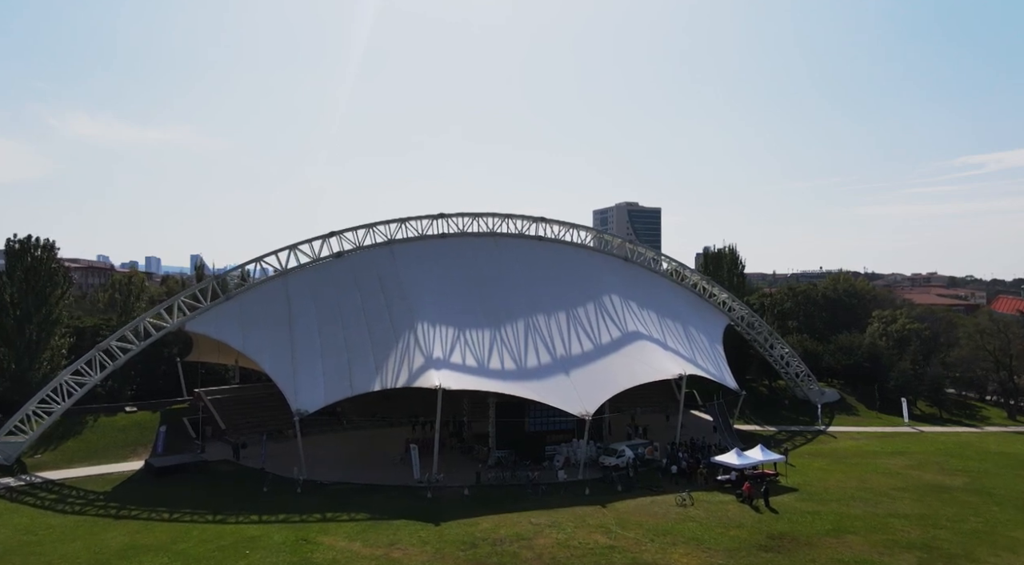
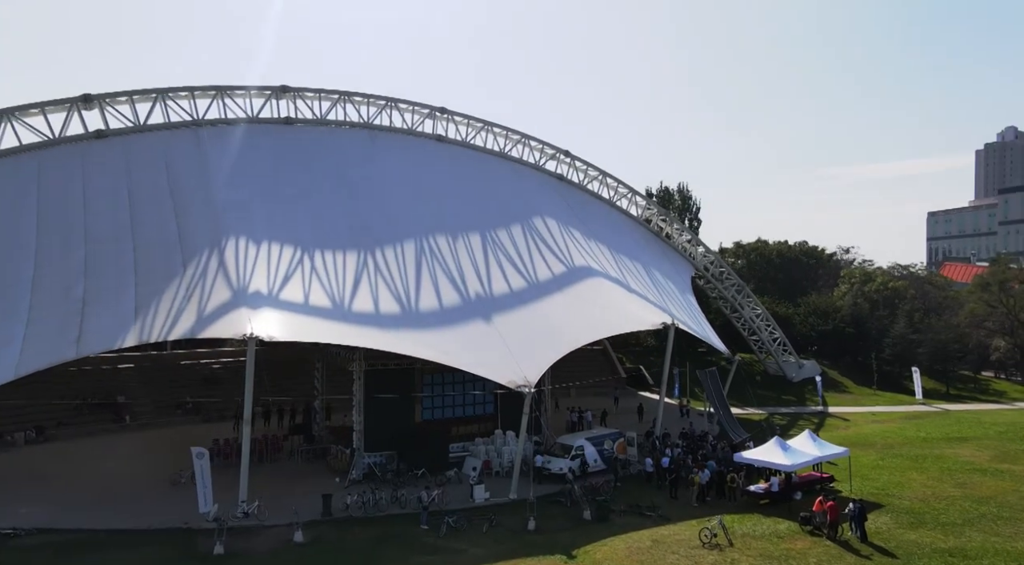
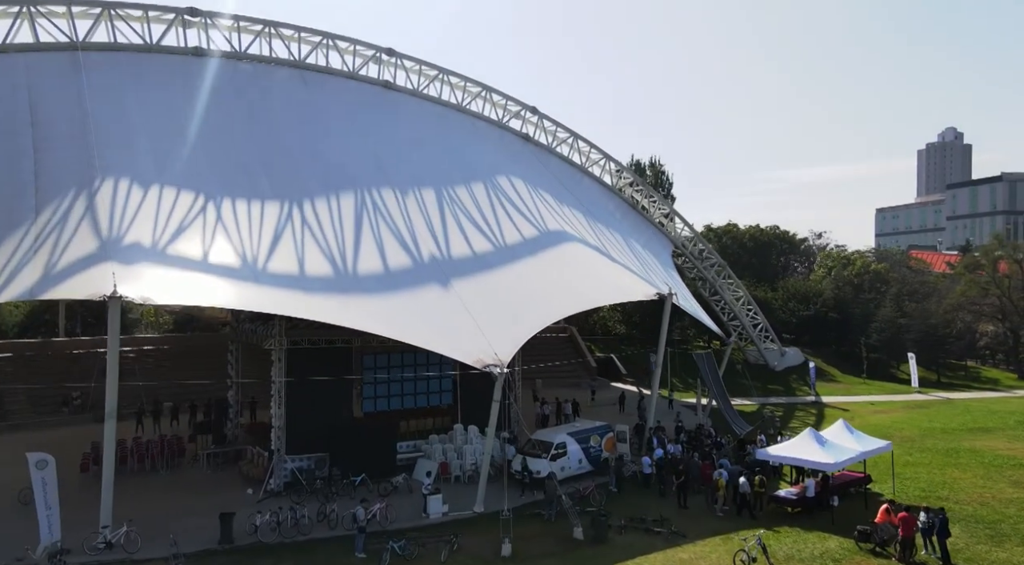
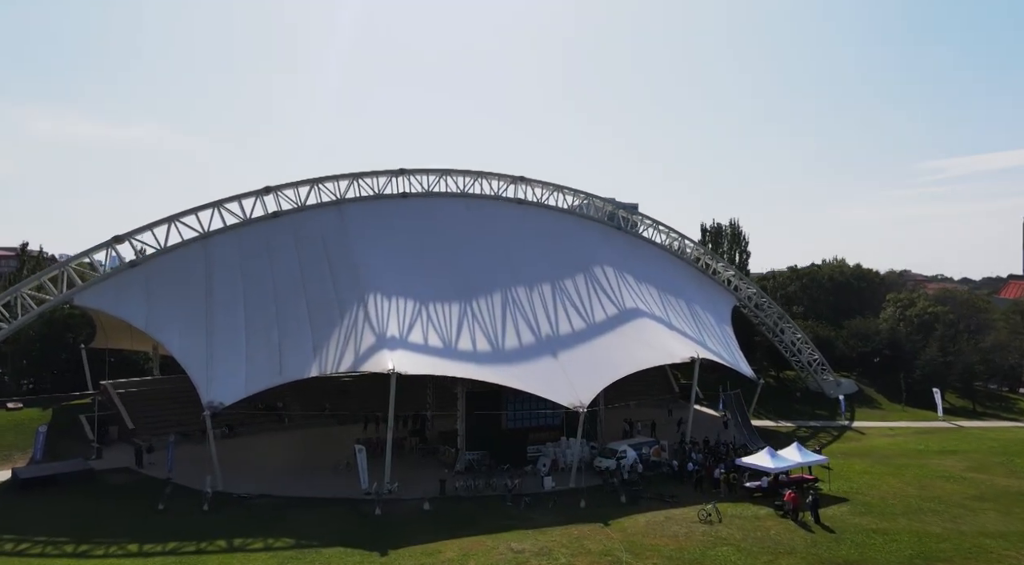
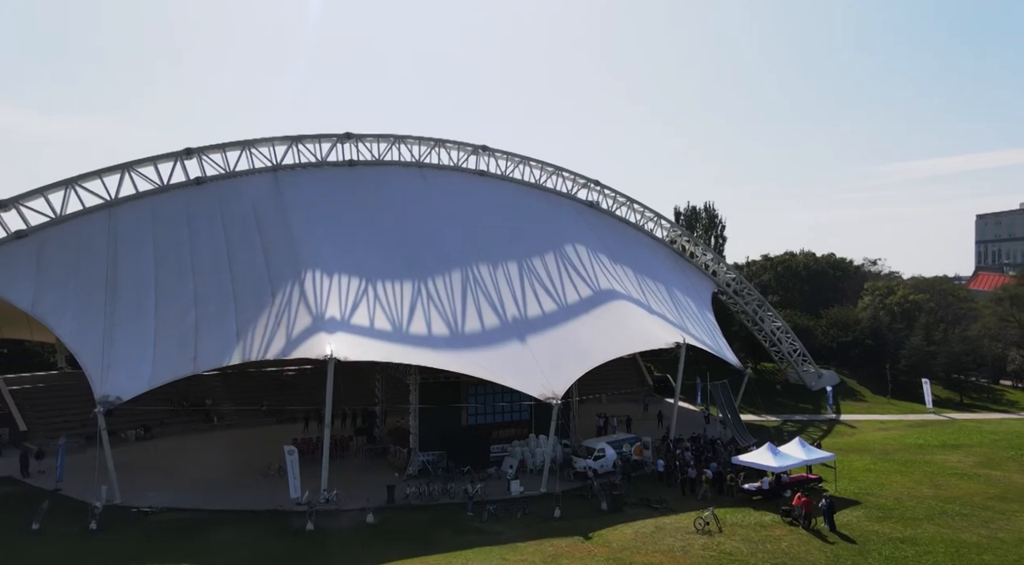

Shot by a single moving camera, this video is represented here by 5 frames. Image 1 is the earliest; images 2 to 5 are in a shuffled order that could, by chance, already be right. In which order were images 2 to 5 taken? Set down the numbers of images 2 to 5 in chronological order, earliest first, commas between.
4, 5, 2, 3
